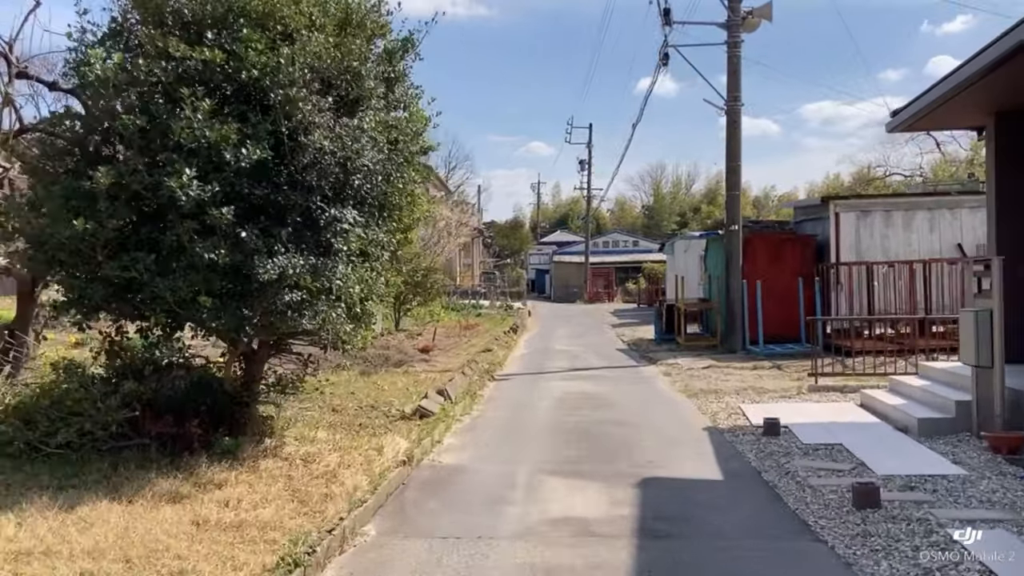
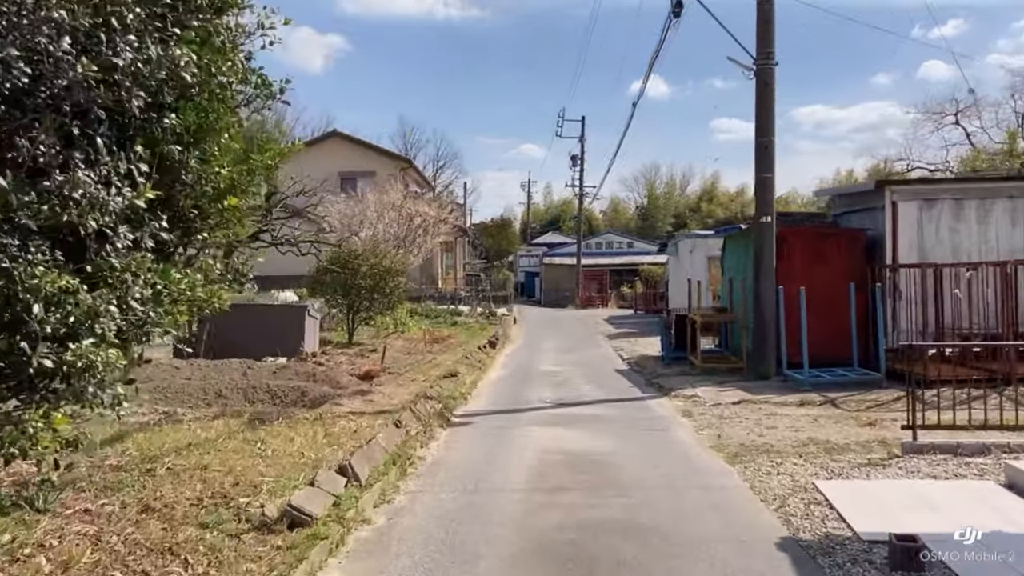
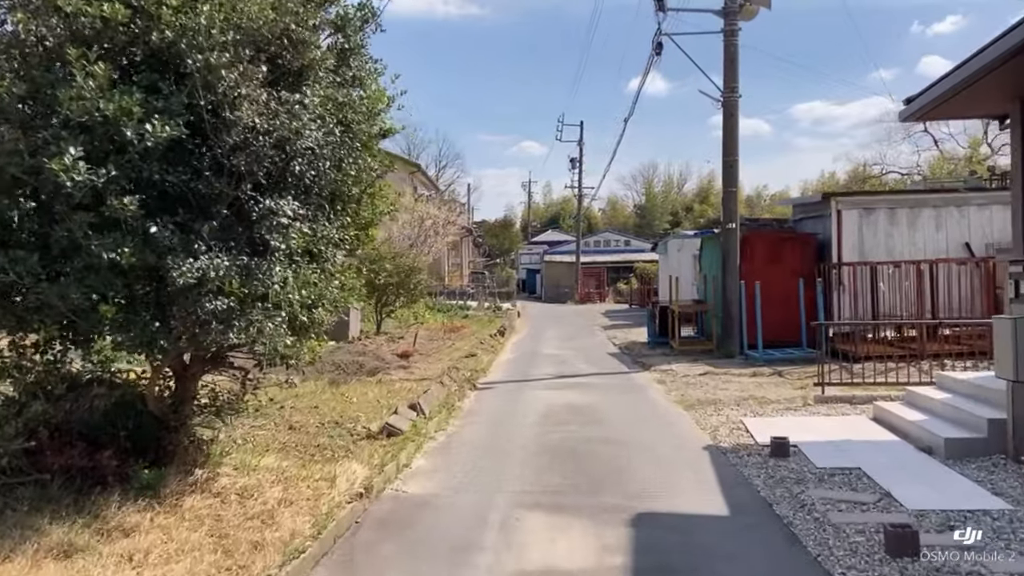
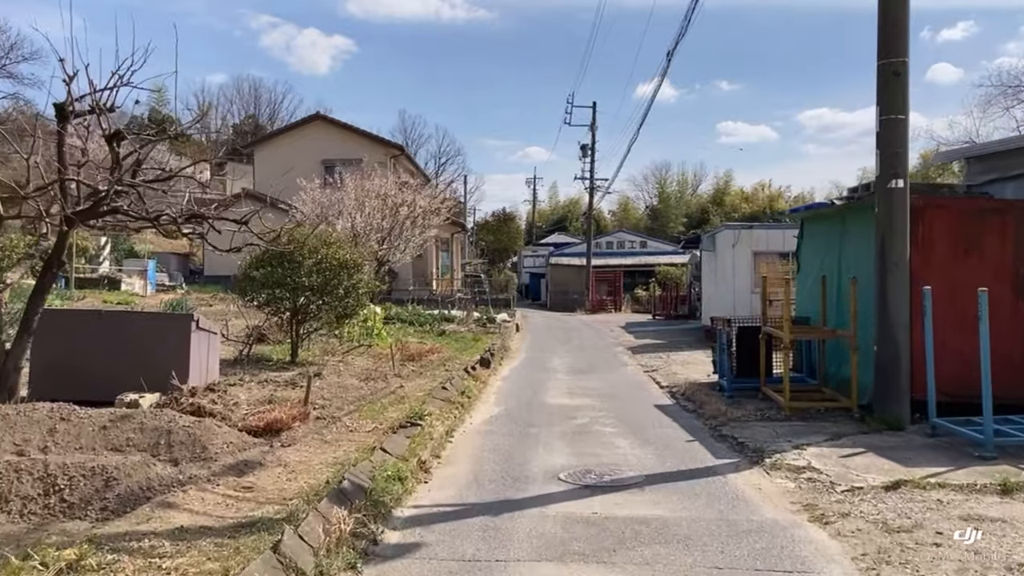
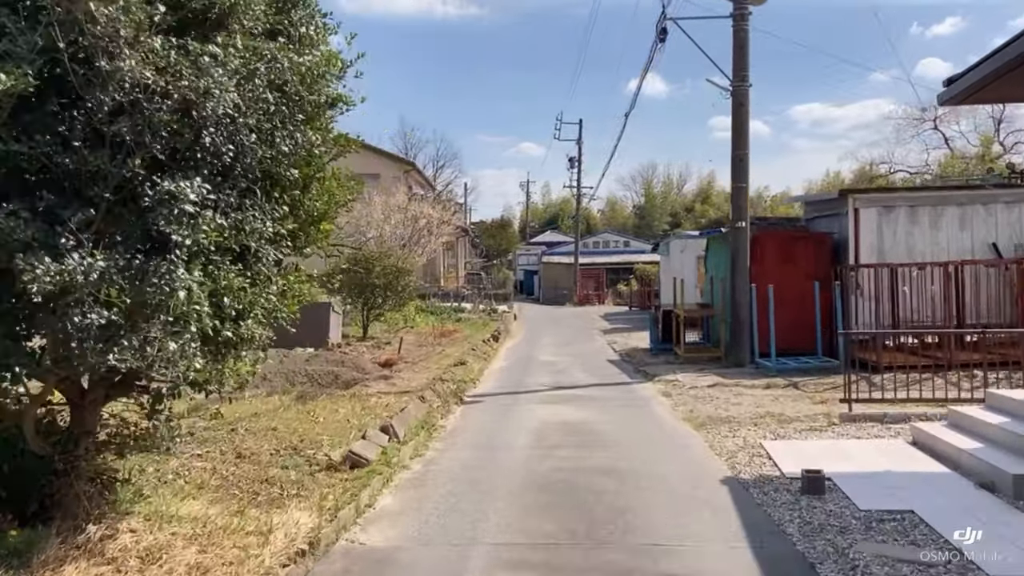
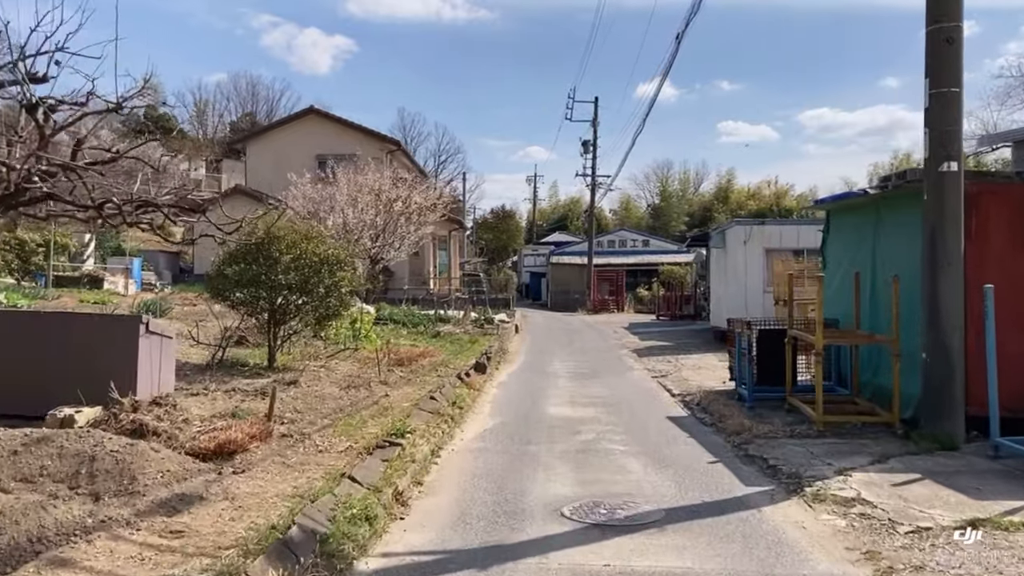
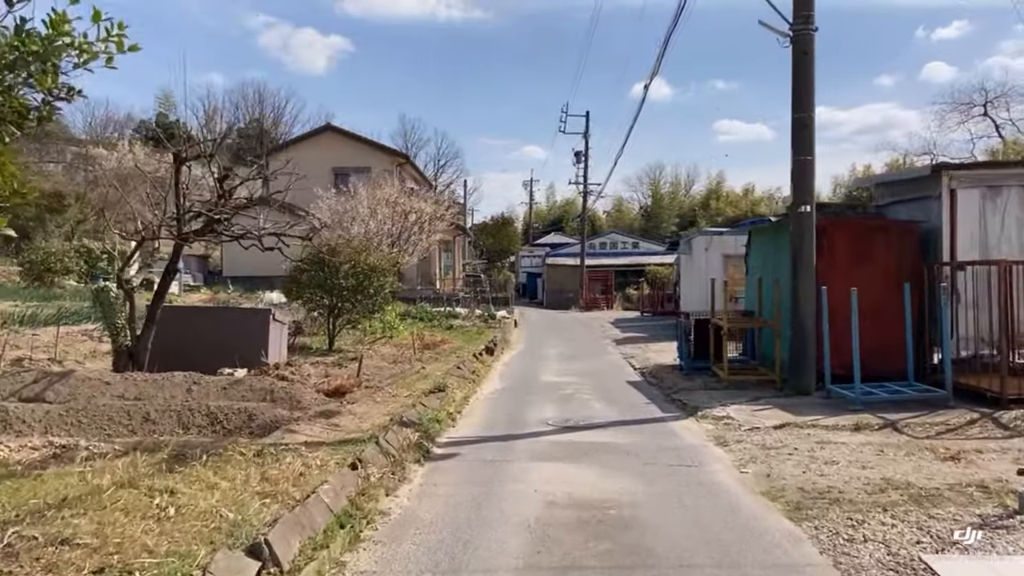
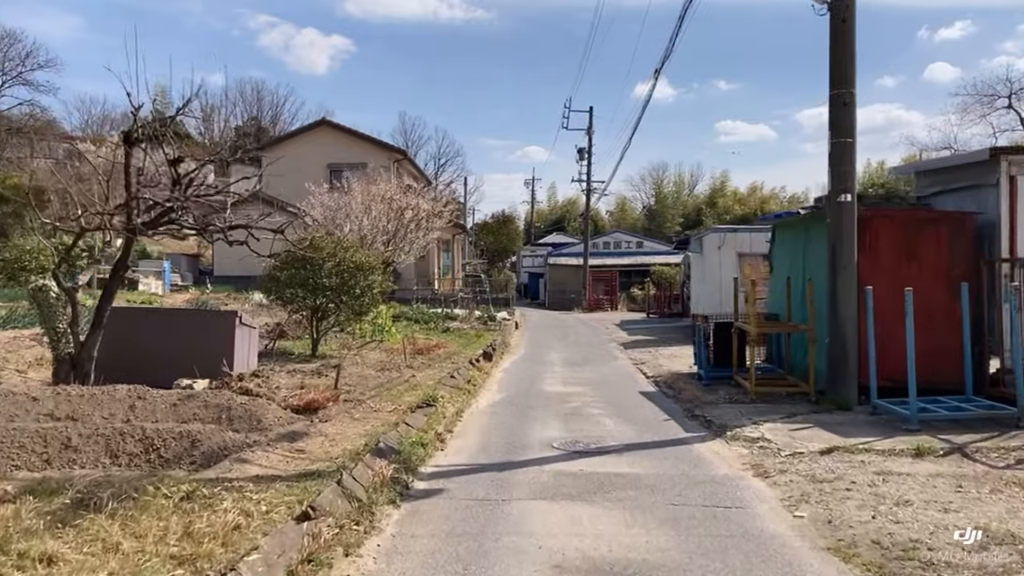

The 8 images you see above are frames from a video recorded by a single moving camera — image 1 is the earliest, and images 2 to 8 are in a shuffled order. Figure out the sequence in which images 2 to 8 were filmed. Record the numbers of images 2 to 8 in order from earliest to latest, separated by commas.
3, 5, 2, 7, 8, 4, 6
